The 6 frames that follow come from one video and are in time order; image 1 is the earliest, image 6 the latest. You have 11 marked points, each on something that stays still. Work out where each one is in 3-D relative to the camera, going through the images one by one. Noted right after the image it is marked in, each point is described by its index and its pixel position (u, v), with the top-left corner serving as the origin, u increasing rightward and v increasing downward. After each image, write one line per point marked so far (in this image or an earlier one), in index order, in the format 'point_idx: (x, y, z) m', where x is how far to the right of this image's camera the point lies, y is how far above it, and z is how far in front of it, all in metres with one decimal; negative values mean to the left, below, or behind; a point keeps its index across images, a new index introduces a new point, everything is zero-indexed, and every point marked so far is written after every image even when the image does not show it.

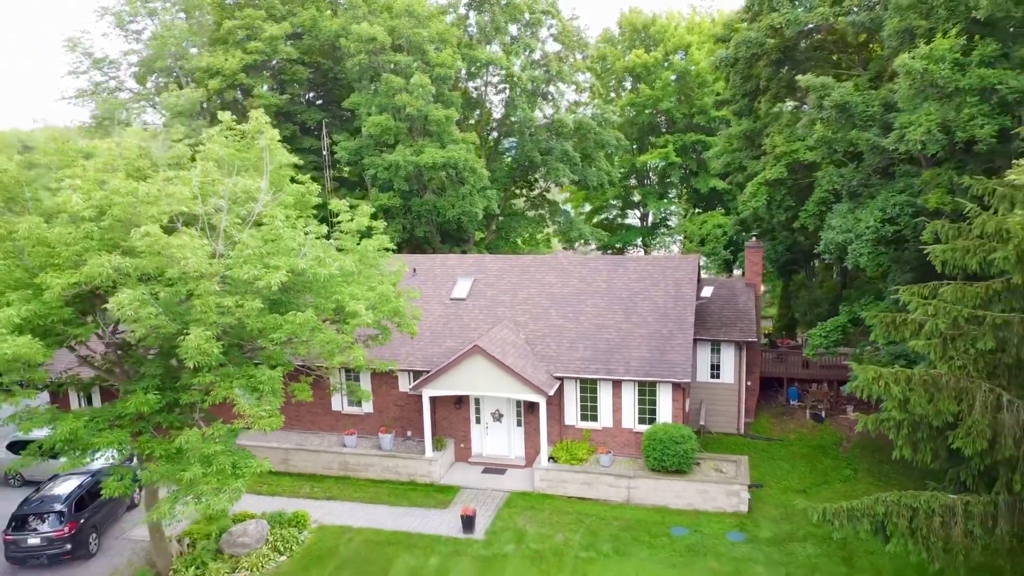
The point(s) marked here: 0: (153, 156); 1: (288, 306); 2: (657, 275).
0: (-7.0, +2.6, +11.9) m
1: (-4.0, -0.3, +10.9) m
2: (+4.3, +0.4, +17.9) m
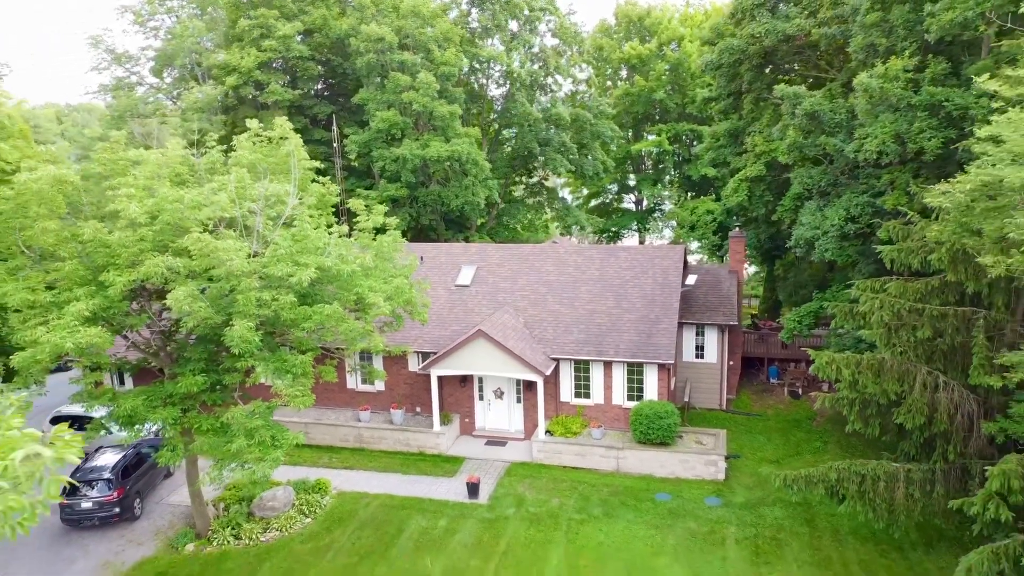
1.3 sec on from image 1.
0: (-7.0, +2.8, +13.2) m
1: (-4.0, -0.2, +12.3) m
2: (+4.3, +0.8, +19.3) m
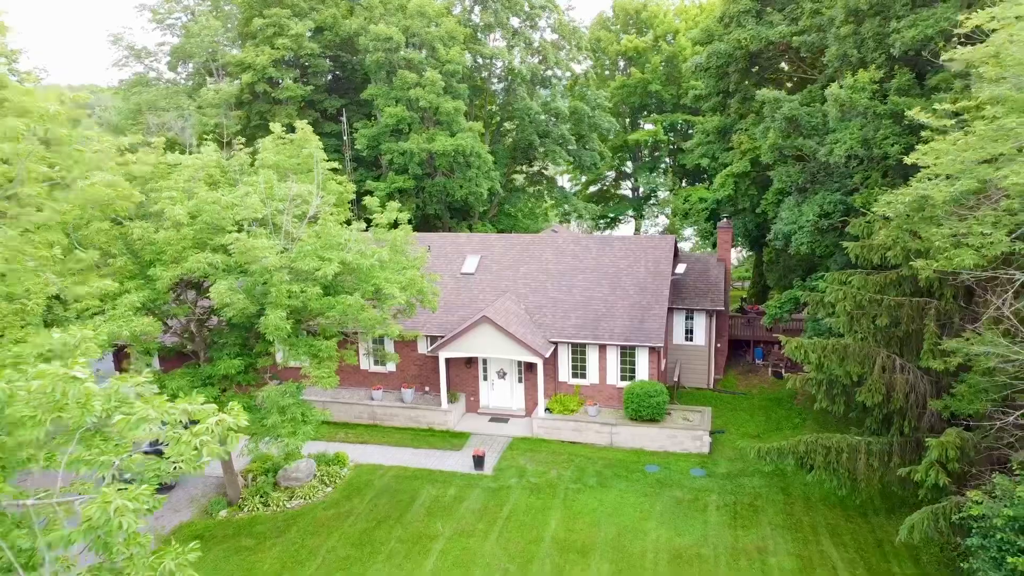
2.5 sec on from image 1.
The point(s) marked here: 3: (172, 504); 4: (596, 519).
0: (-6.9, +3.0, +14.4) m
1: (-3.9, 0.0, +13.6) m
2: (+4.4, +1.2, +20.6) m
3: (-8.9, -5.6, +15.9) m
4: (+2.0, -5.5, +14.4) m
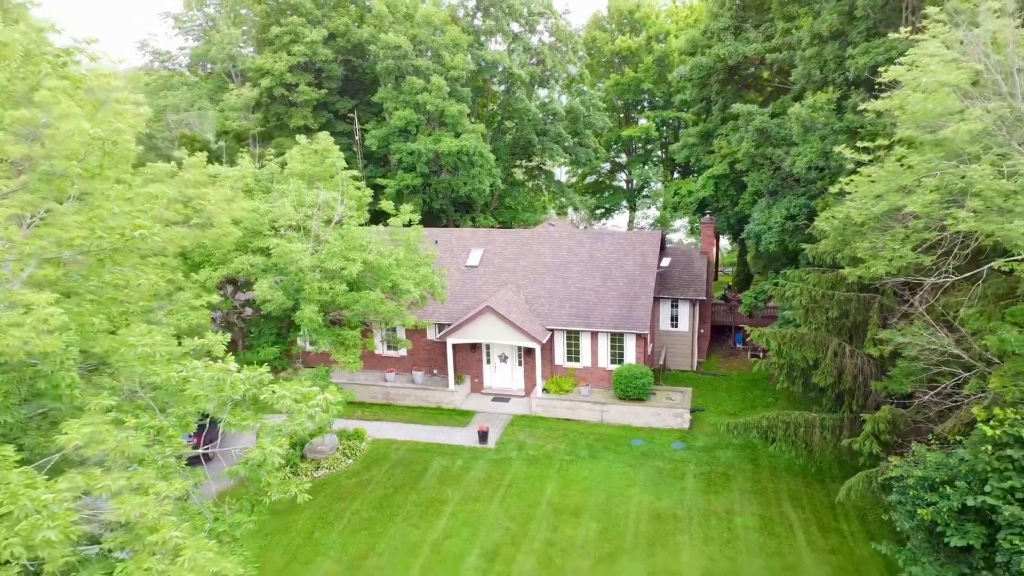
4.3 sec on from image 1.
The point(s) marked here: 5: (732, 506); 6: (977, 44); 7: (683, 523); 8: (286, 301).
0: (-6.9, +3.1, +16.2) m
1: (-3.9, 0.0, +15.5) m
2: (+4.4, +1.5, +22.5) m
3: (-8.9, -5.5, +17.9) m
4: (+2.0, -5.4, +16.5) m
5: (+5.6, -5.5, +15.4) m
6: (+7.7, +4.0, +10.0) m
7: (+4.2, -5.8, +14.8) m
8: (-5.3, -0.3, +14.1) m
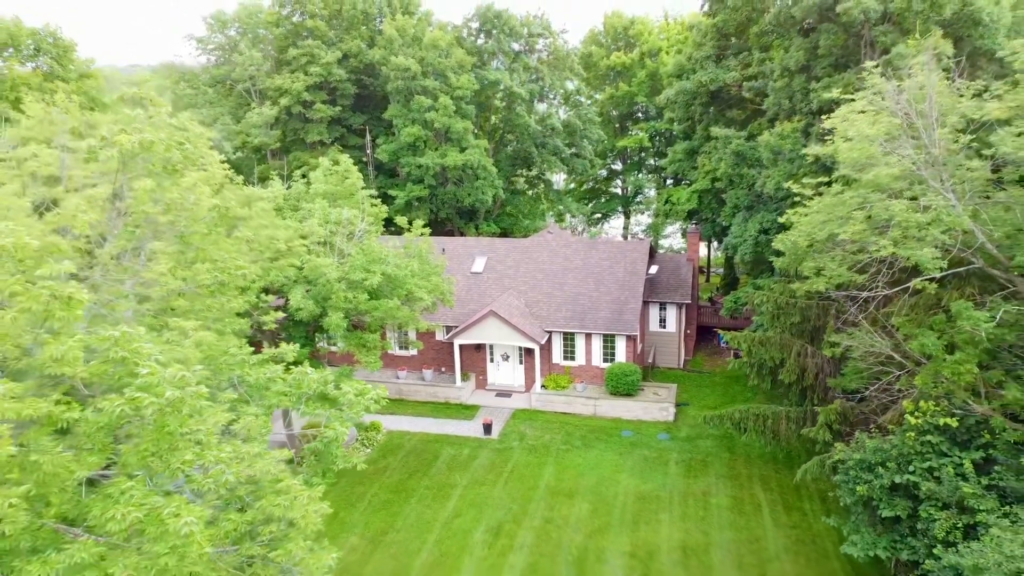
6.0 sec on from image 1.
0: (-6.8, +2.8, +18.2) m
1: (-3.8, -0.2, +17.5) m
2: (+4.4, +1.3, +24.5) m
3: (-8.8, -5.7, +20.0) m
4: (+2.1, -5.6, +18.5) m
5: (+5.7, -5.8, +17.4) m
6: (+7.7, +3.7, +11.9) m
7: (+4.2, -6.0, +16.8) m
8: (-5.2, -0.6, +16.1) m
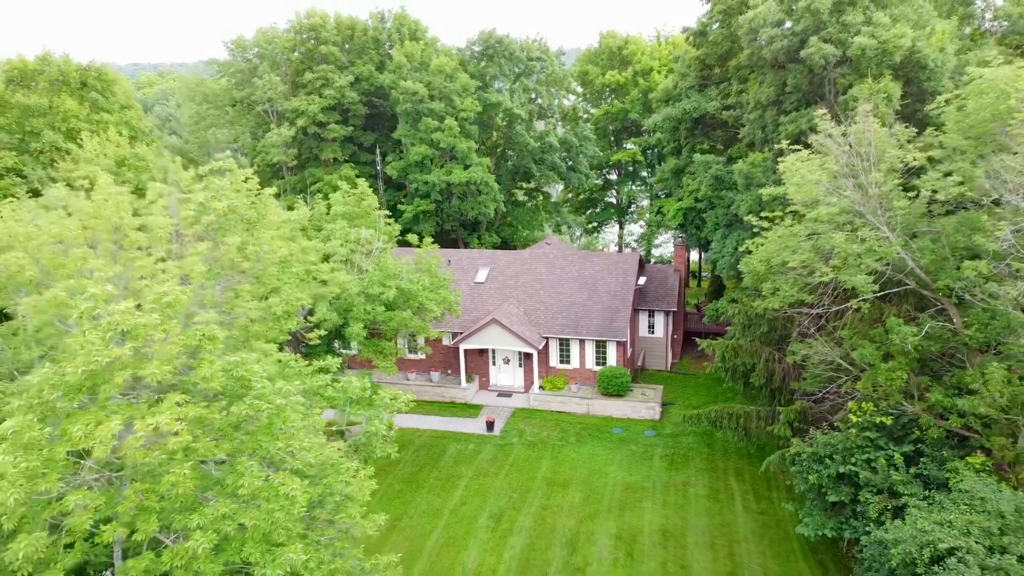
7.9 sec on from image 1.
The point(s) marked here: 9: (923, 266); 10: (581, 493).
0: (-6.8, +2.4, +20.2) m
1: (-3.8, -0.6, +19.6) m
2: (+4.4, +1.0, +26.5) m
3: (-8.8, -6.1, +22.1) m
4: (+2.1, -6.0, +20.6) m
5: (+5.7, -6.2, +19.5) m
6: (+7.7, +3.3, +14.0) m
7: (+4.2, -6.4, +18.9) m
8: (-5.2, -1.0, +18.2) m
9: (+9.1, +0.5, +13.5) m
10: (+2.2, -6.4, +19.0) m
